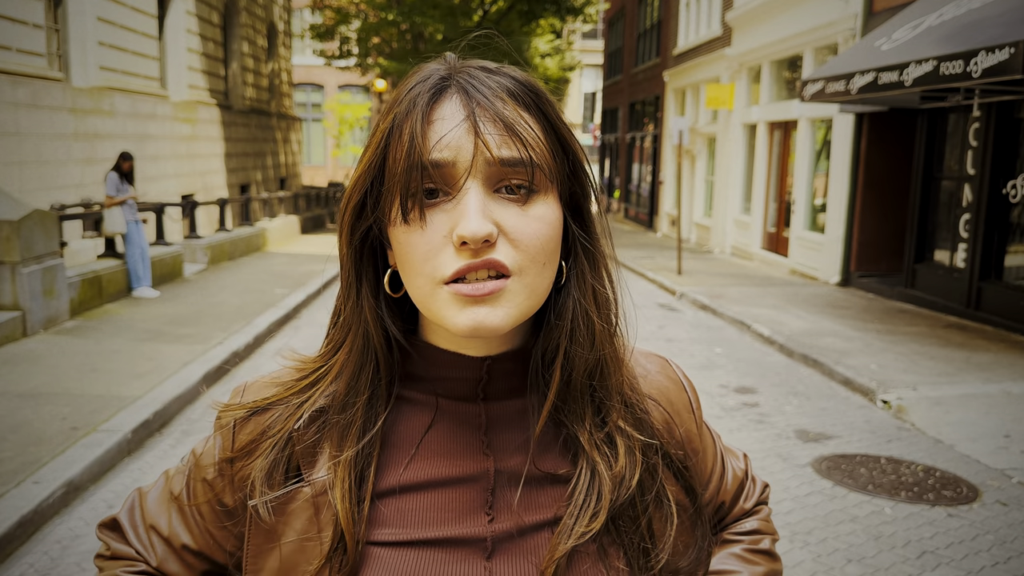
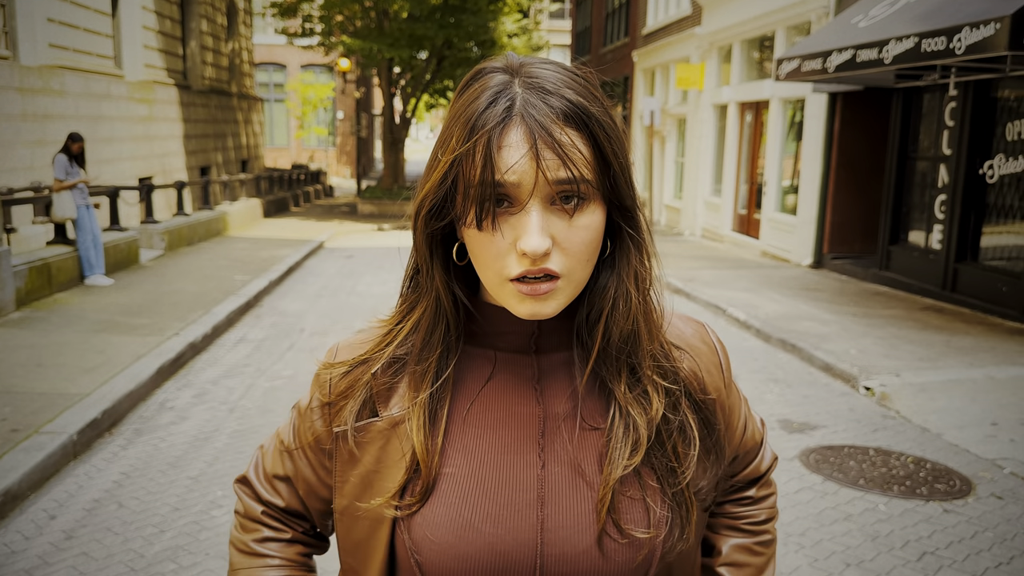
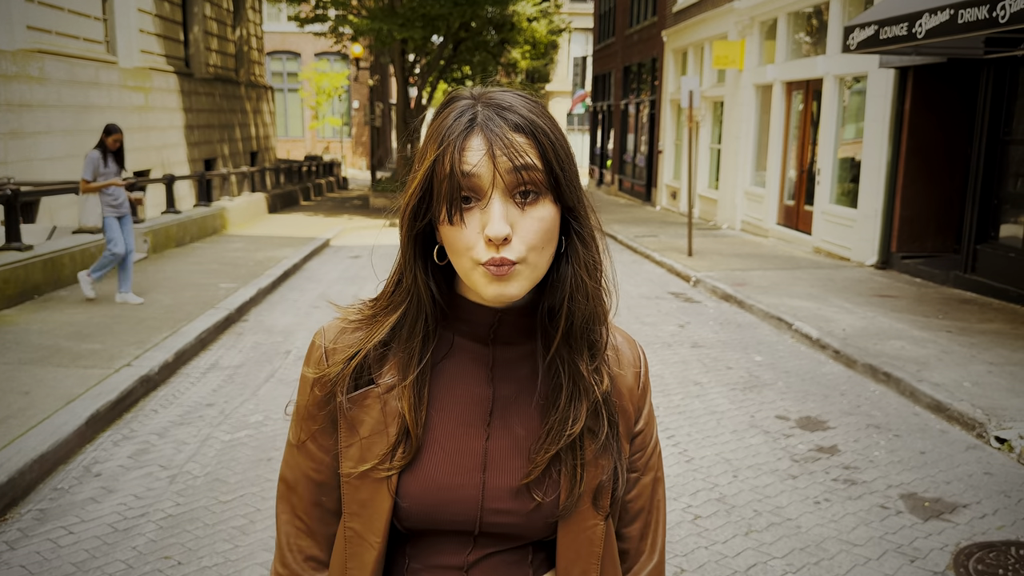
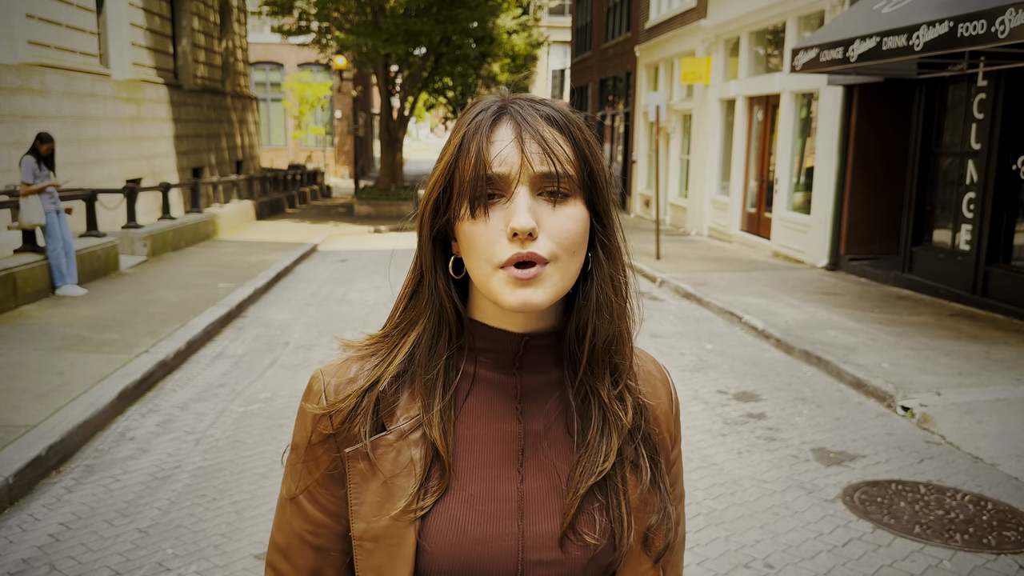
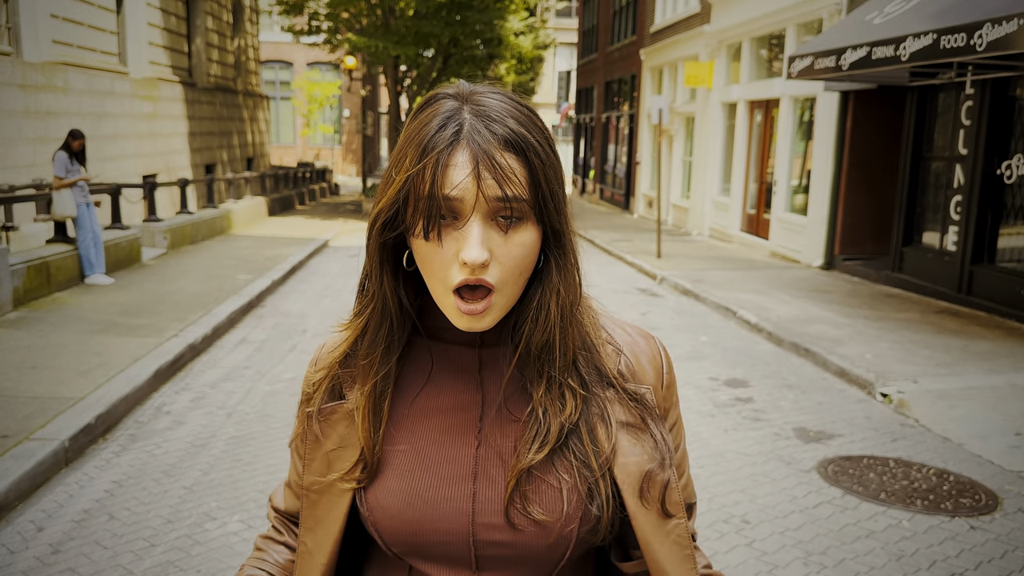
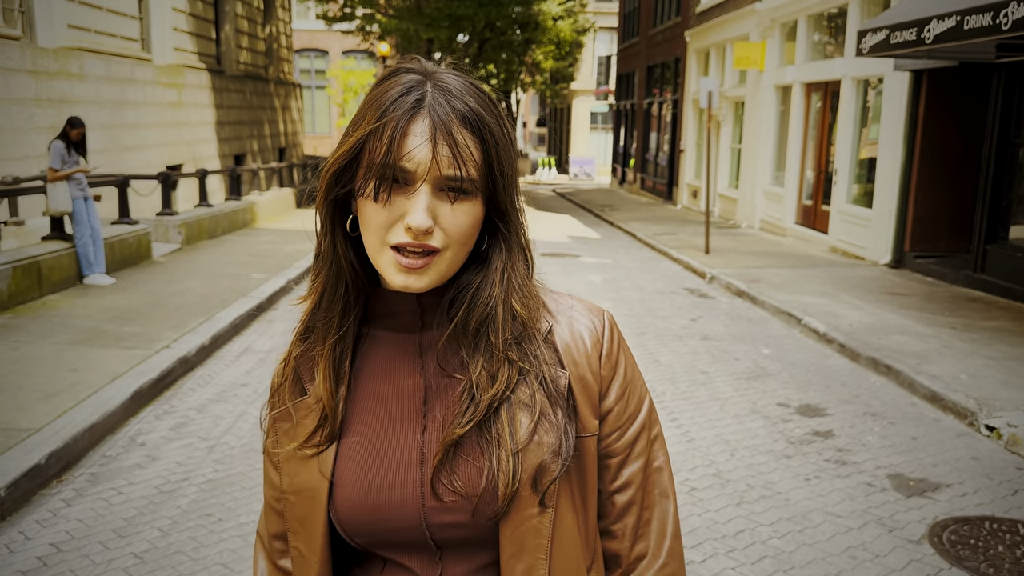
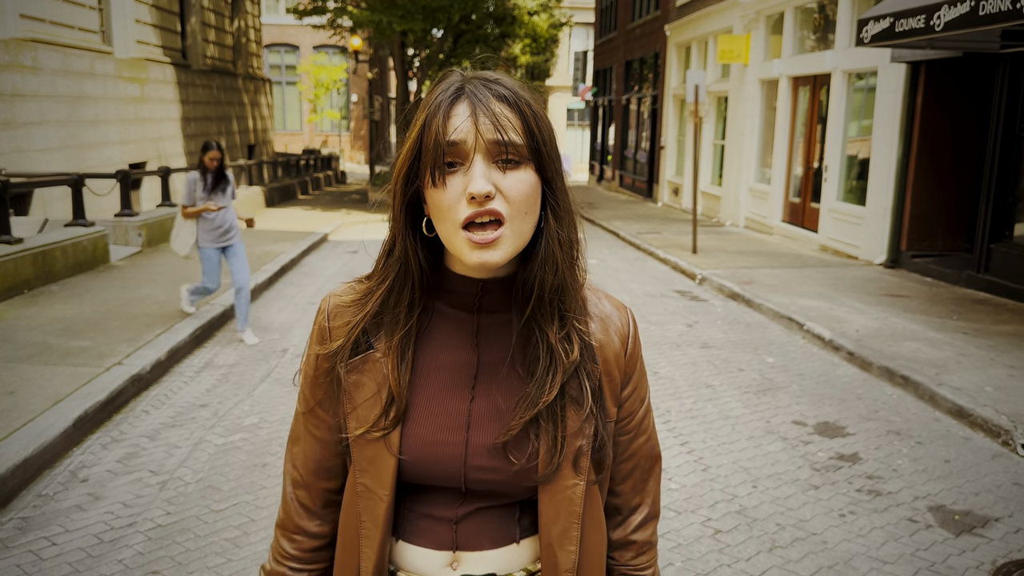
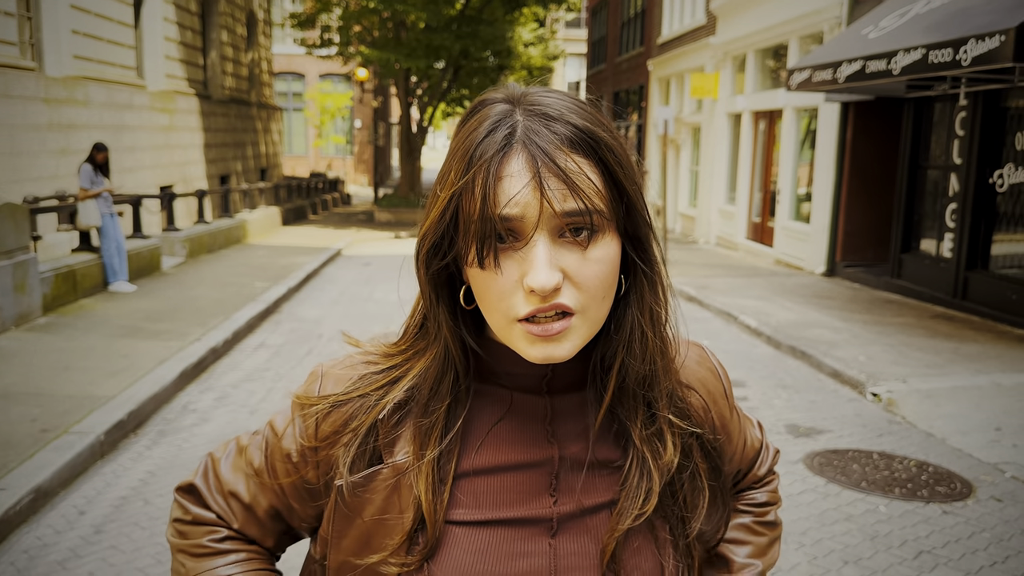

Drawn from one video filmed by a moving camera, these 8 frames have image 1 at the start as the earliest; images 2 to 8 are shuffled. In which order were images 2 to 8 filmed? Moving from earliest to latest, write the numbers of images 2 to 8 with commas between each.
8, 2, 5, 4, 6, 3, 7
